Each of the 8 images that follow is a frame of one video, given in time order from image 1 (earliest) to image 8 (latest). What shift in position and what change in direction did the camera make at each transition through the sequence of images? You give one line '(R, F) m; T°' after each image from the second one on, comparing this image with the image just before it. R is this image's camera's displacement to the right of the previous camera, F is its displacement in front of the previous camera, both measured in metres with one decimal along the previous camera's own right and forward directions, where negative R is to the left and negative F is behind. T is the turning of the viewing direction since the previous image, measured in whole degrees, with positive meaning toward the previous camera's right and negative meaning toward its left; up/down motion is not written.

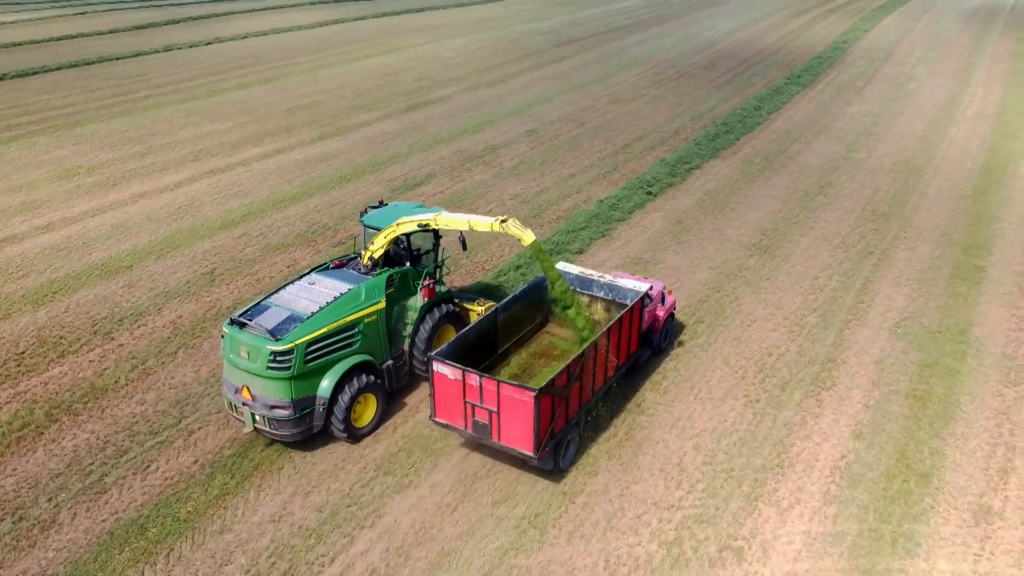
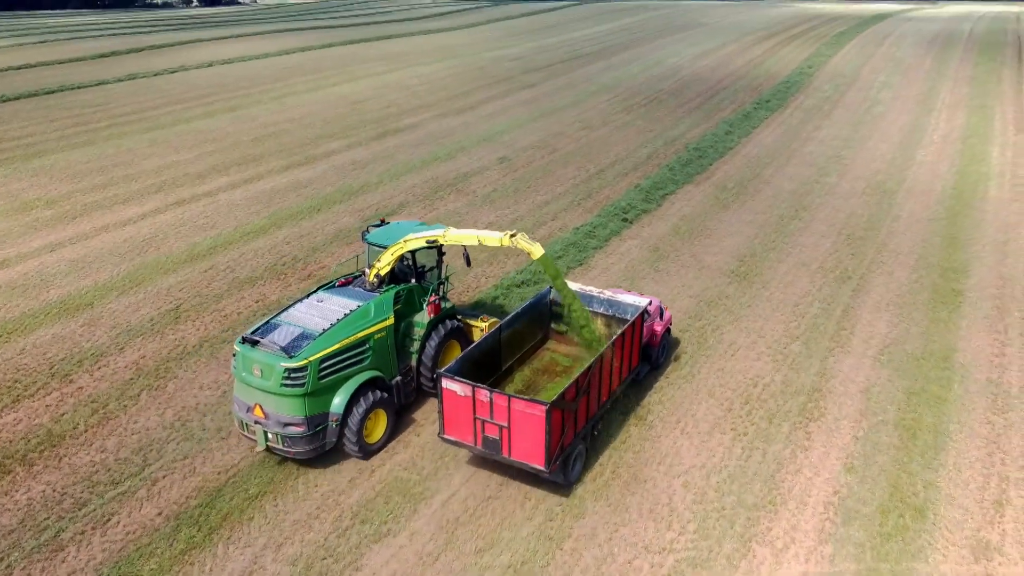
(-0.1, +0.4) m; +2°
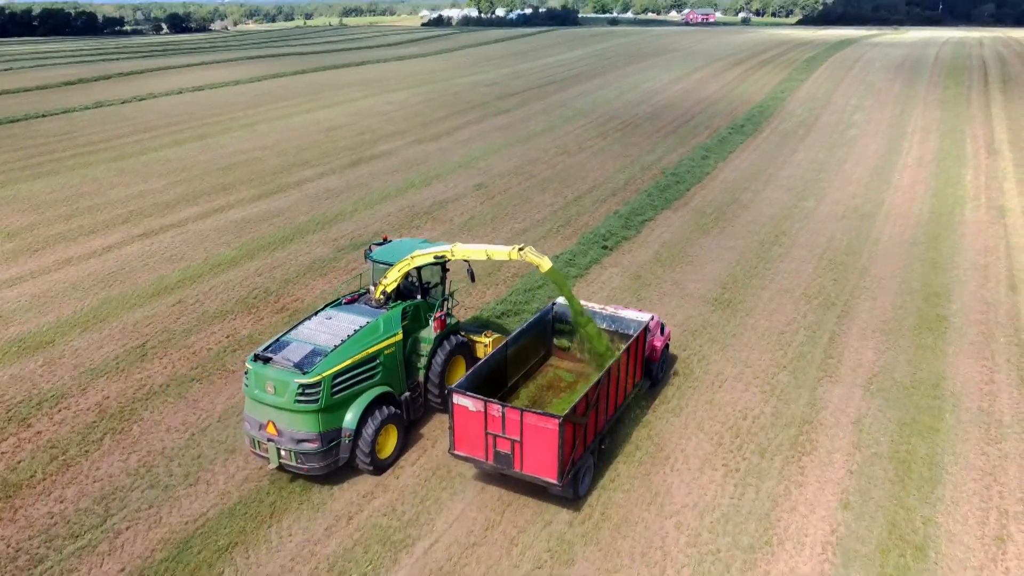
(-0.1, +0.4) m; +2°
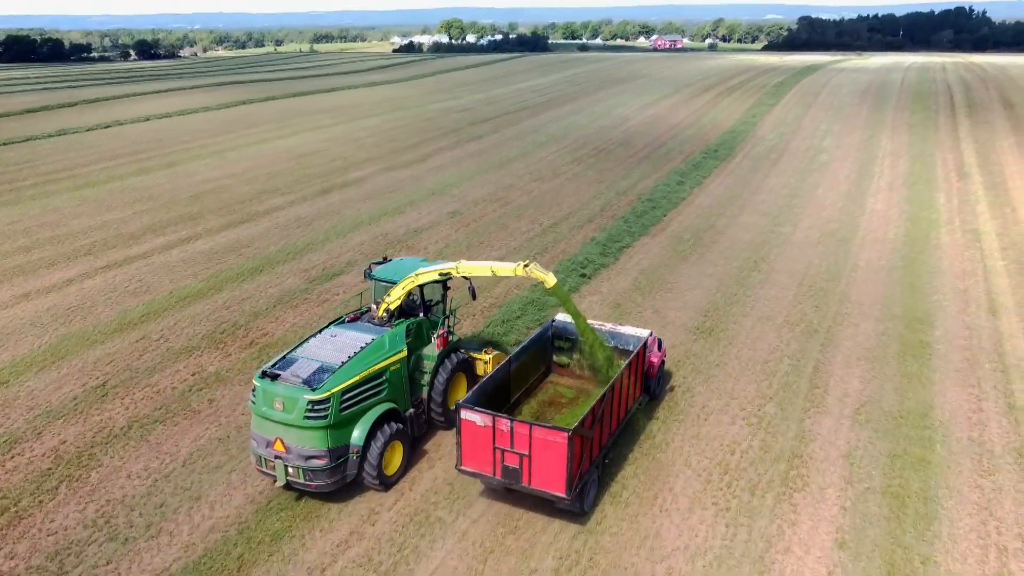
(-0.1, +0.5) m; +2°
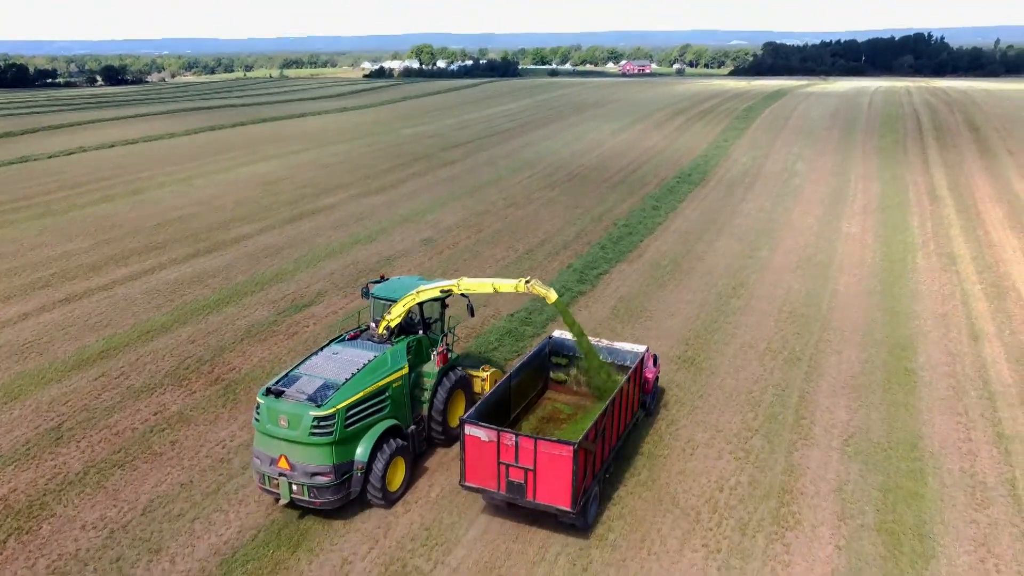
(-0.1, +0.5) m; +2°
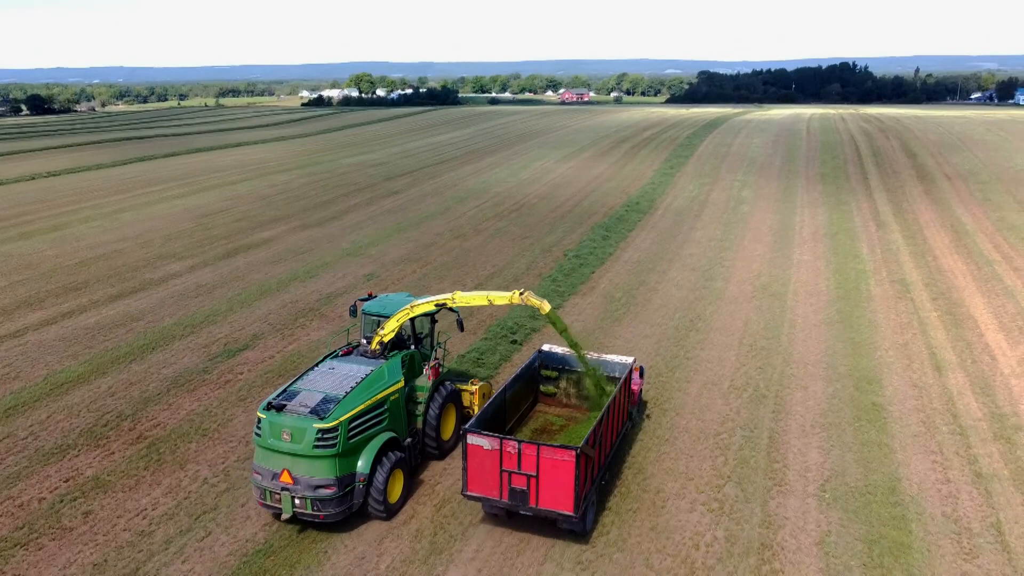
(-0.1, +1.0) m; +4°
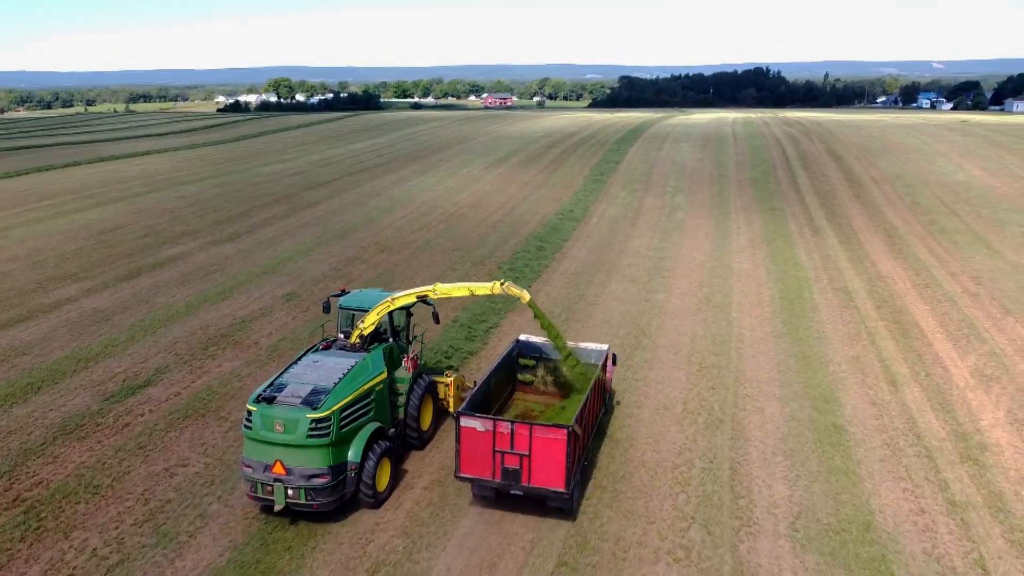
(-0.1, +1.5) m; +5°
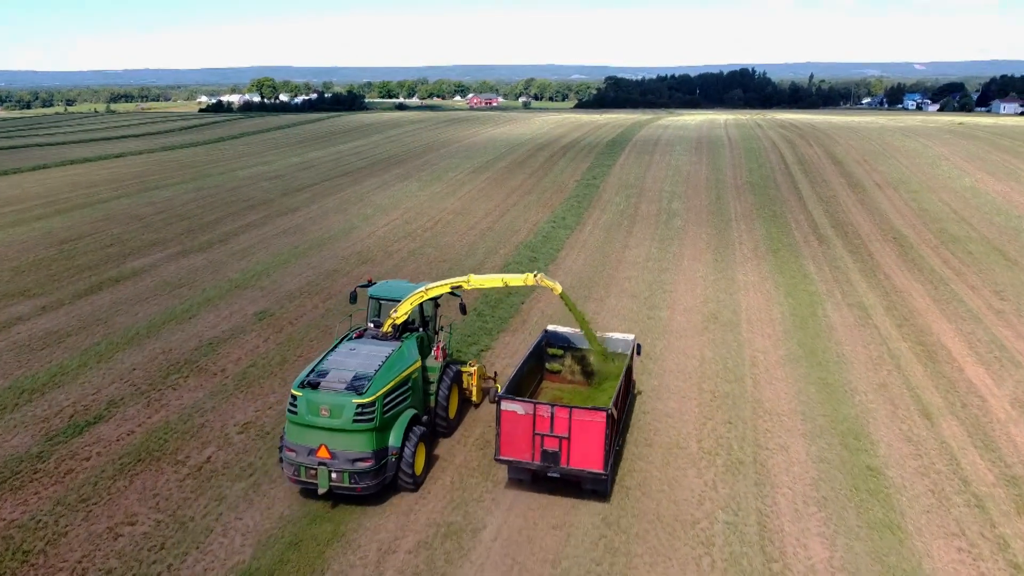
(-0.2, +1.8) m; +1°
